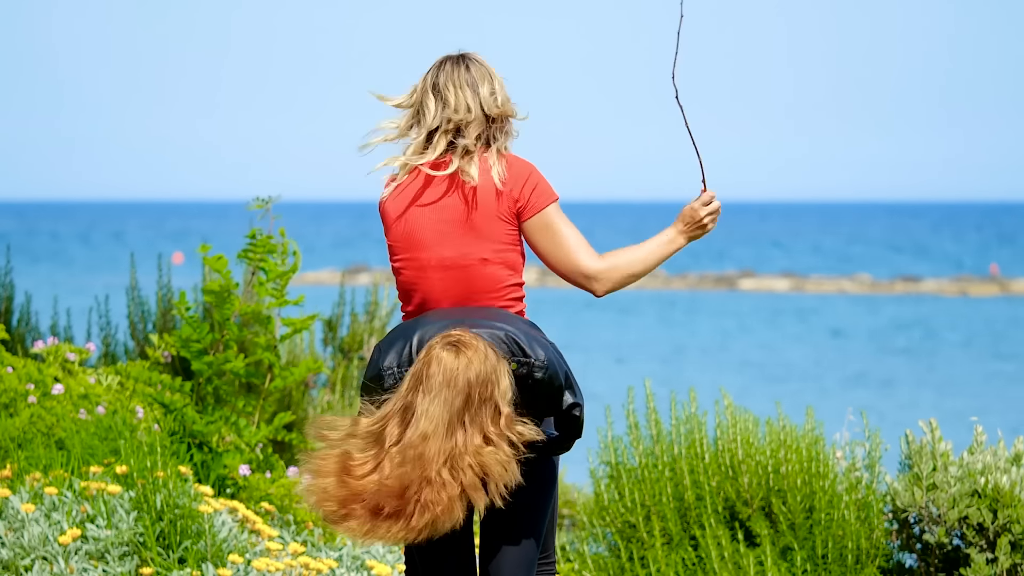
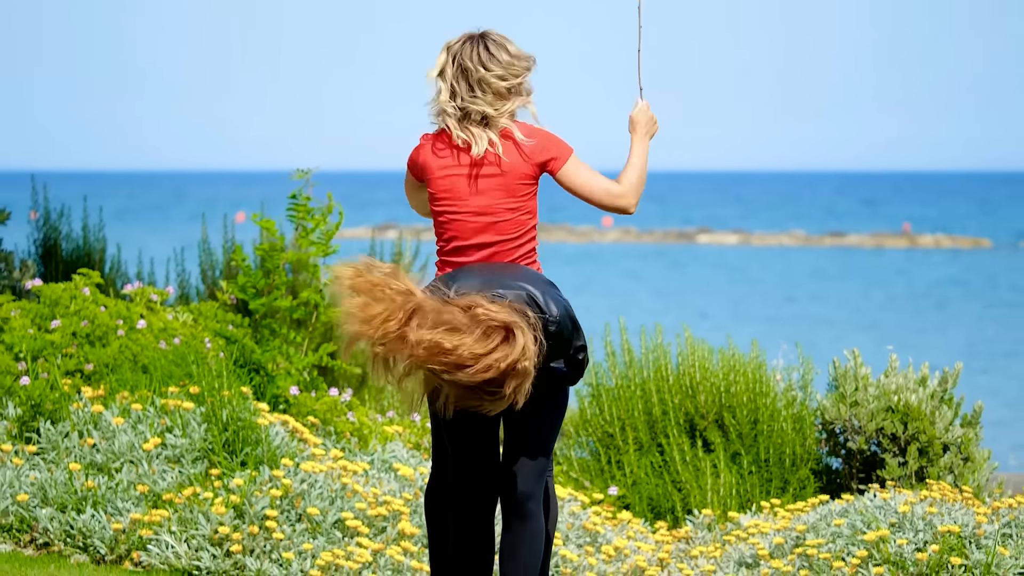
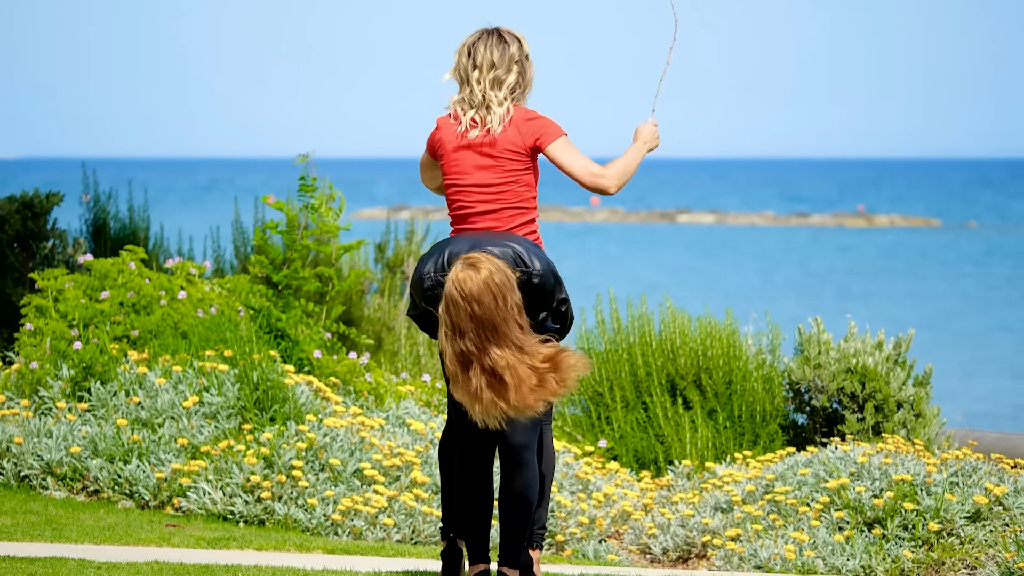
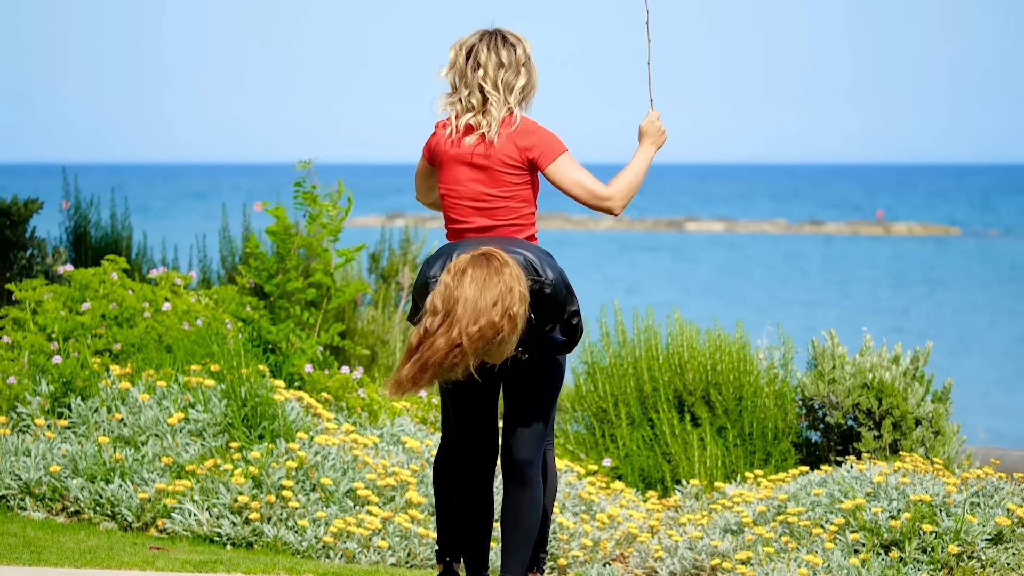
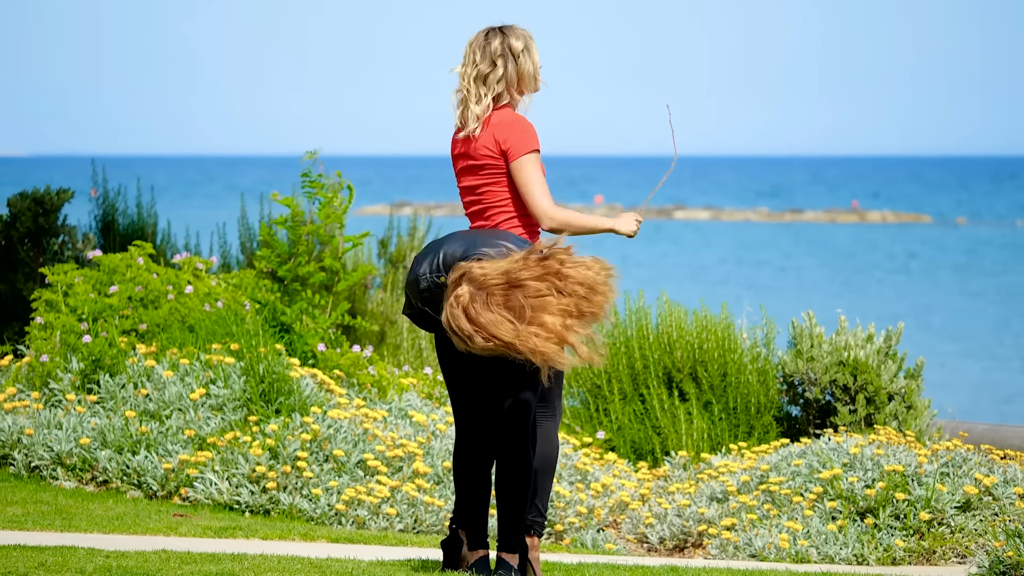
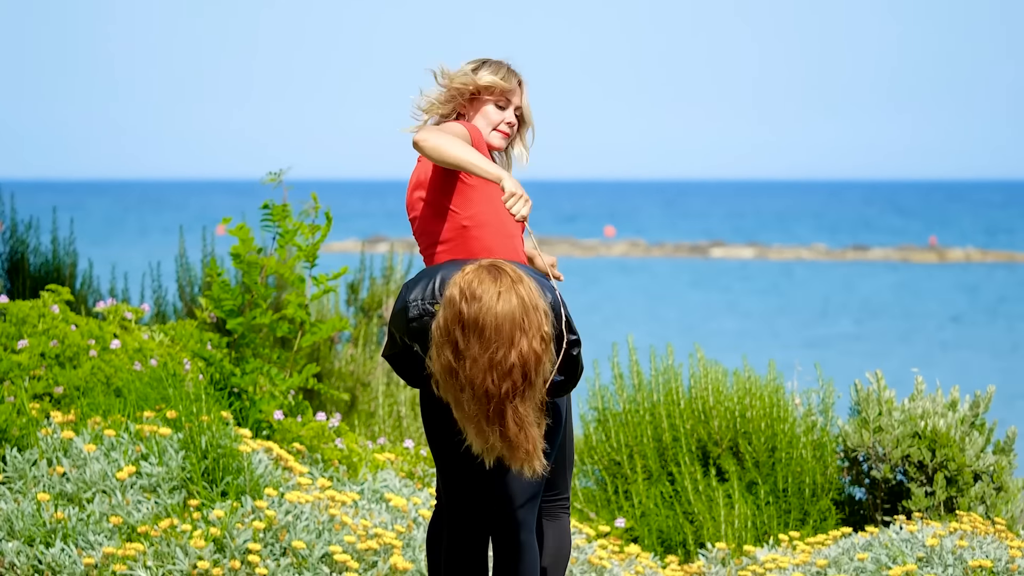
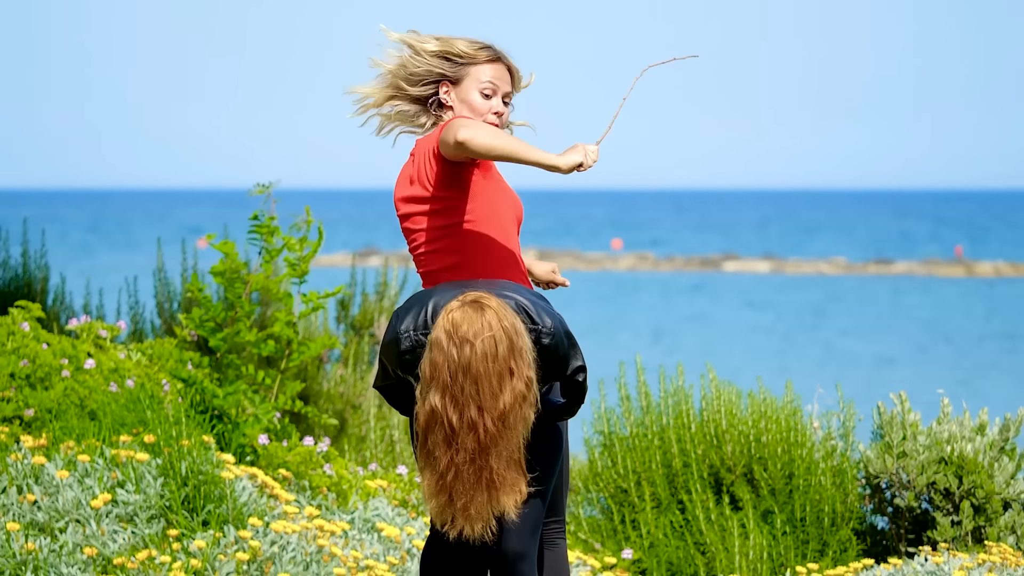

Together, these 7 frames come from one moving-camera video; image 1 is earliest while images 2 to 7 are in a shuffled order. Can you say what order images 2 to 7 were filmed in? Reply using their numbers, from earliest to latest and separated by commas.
7, 6, 2, 4, 3, 5
